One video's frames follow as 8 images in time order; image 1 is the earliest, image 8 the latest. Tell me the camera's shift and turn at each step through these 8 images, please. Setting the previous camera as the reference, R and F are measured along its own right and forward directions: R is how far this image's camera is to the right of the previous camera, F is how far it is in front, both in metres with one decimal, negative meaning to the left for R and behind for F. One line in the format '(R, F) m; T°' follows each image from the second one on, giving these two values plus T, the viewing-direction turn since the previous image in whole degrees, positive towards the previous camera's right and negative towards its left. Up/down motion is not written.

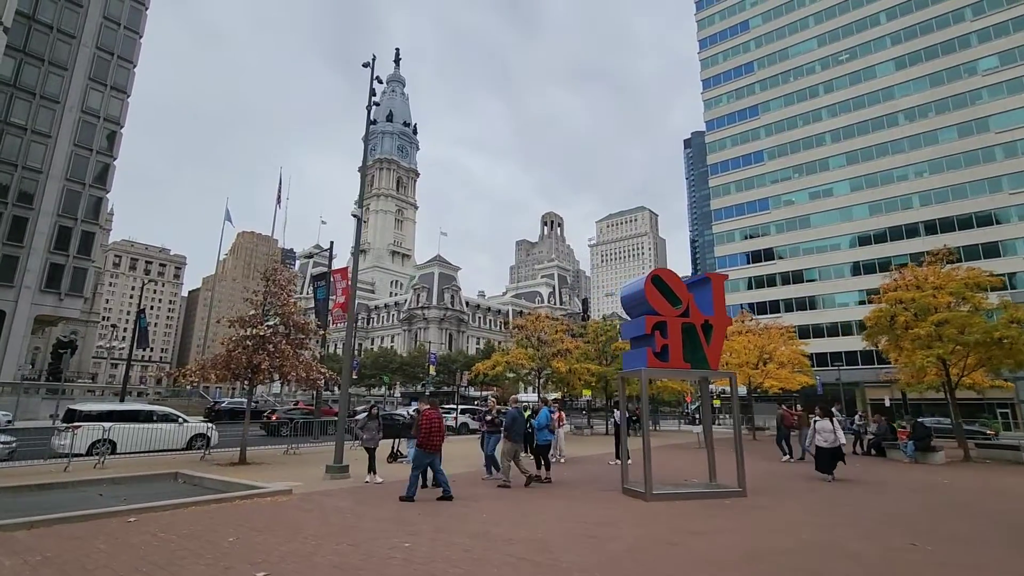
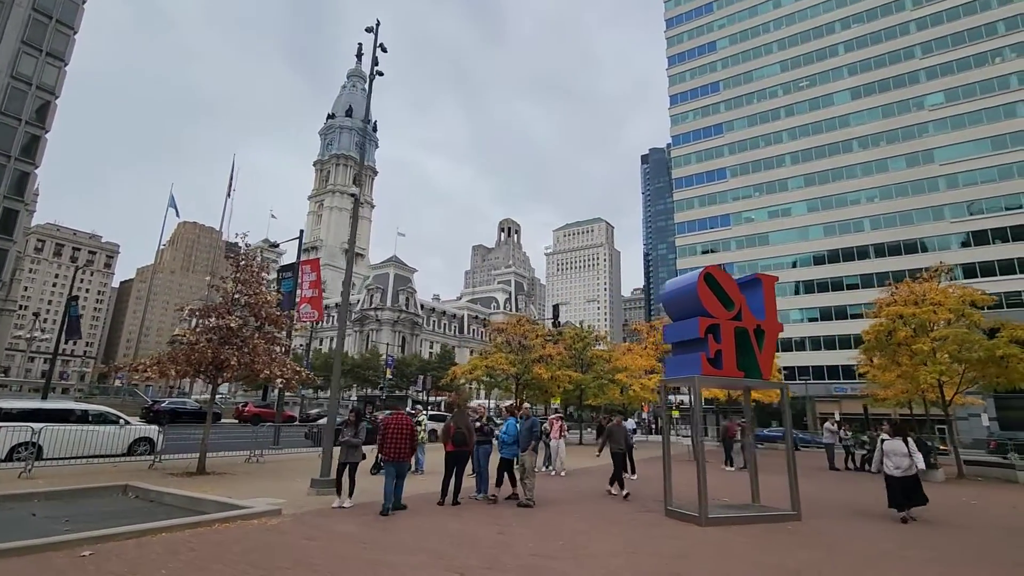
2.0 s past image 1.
(-1.5, +1.3) m; +5°
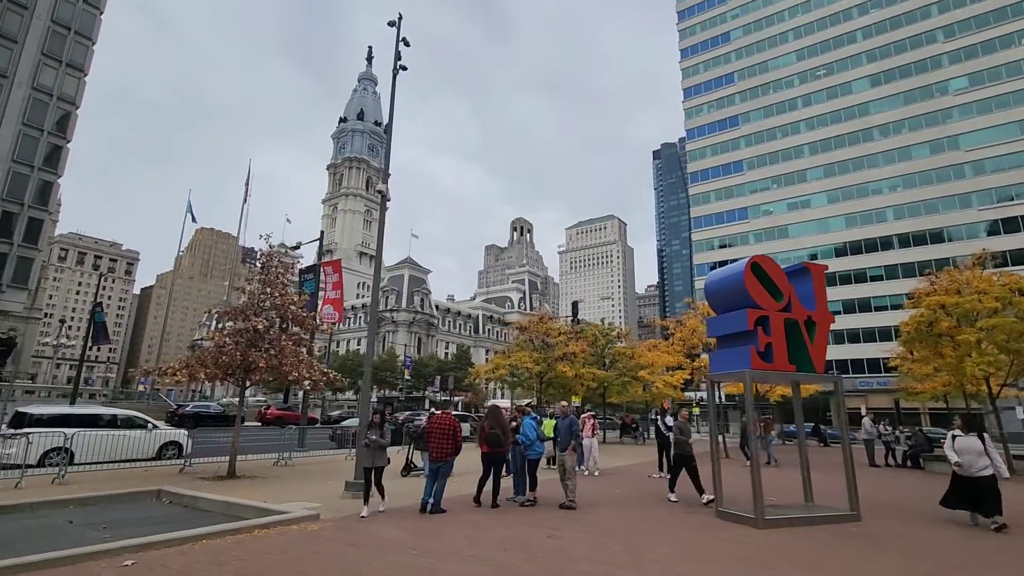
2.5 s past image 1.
(-0.4, +0.3) m; -1°
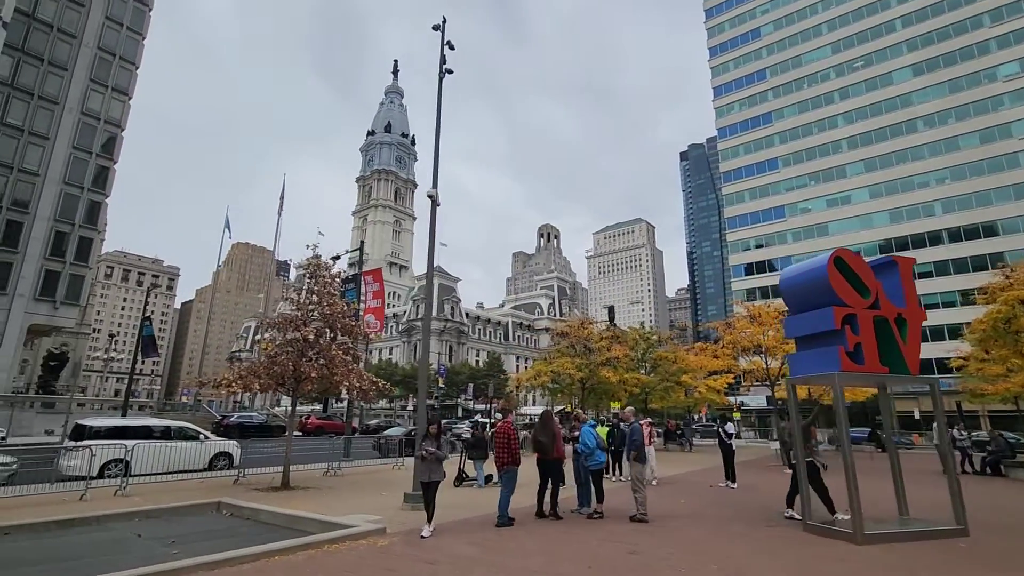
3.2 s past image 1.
(-0.6, +0.3) m; -3°
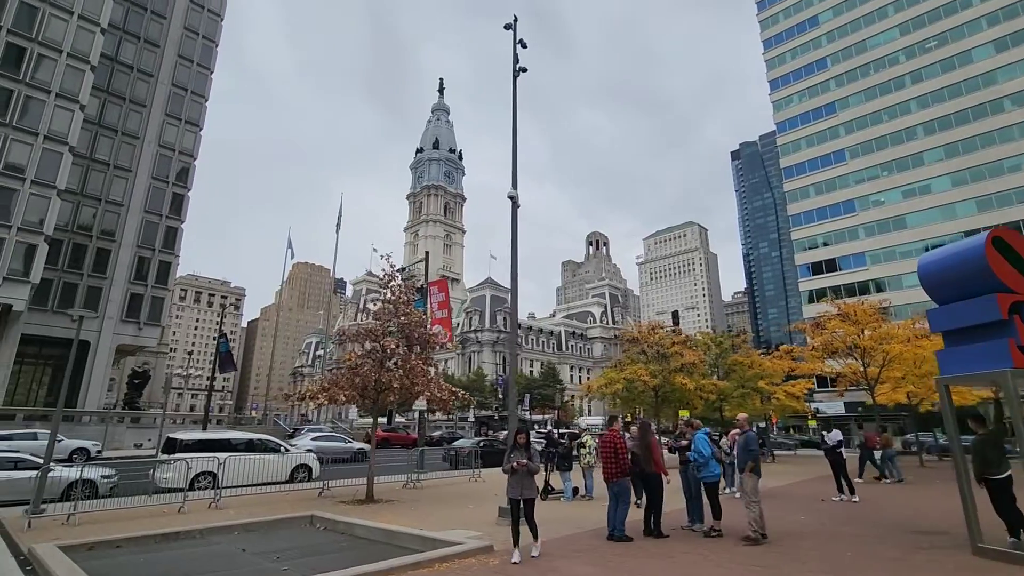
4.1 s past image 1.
(-0.8, +0.5) m; -5°
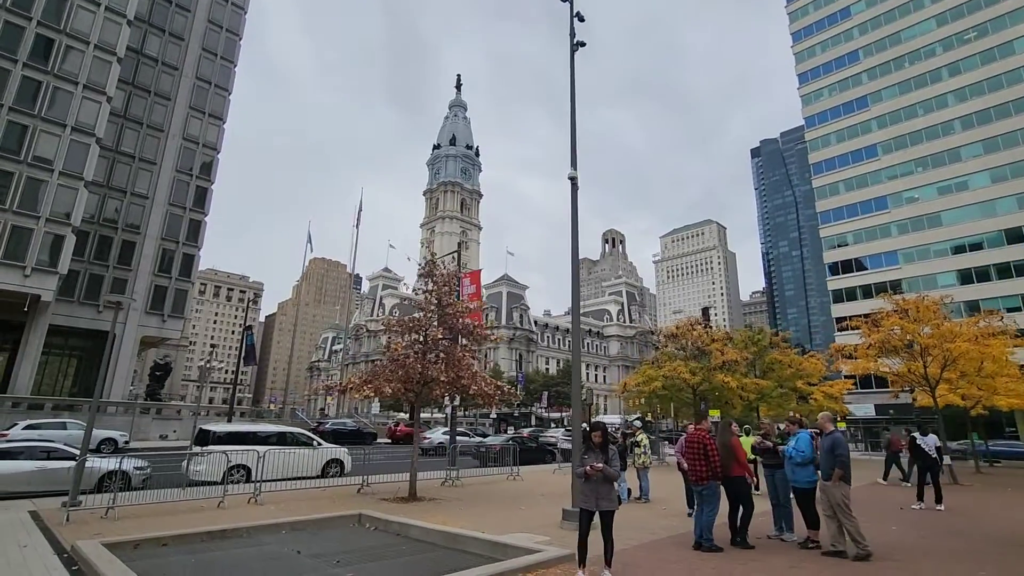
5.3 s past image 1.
(-1.0, +0.7) m; -1°
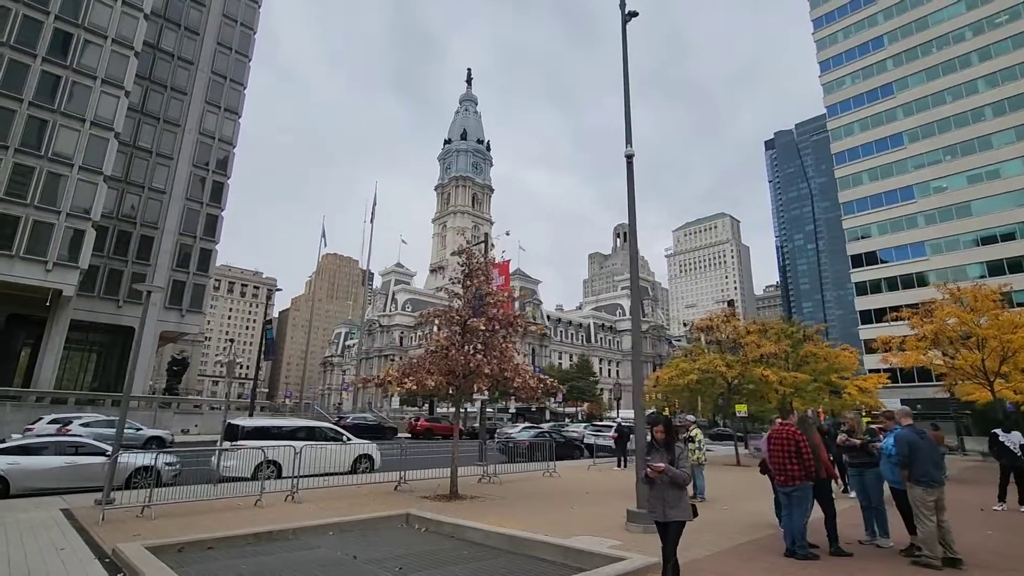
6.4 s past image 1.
(-0.8, +0.7) m; -1°
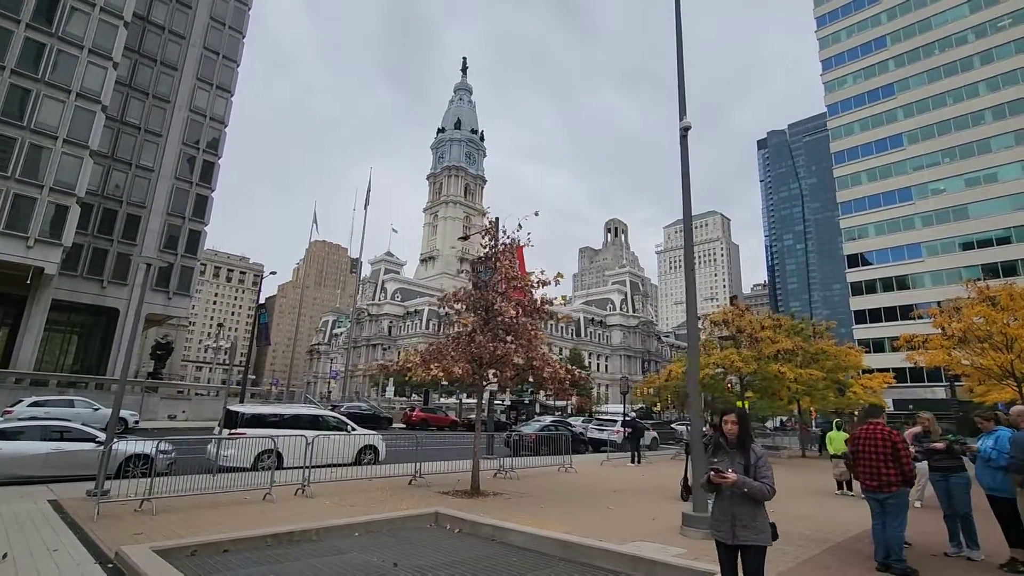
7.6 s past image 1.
(-0.9, +0.9) m; +1°
